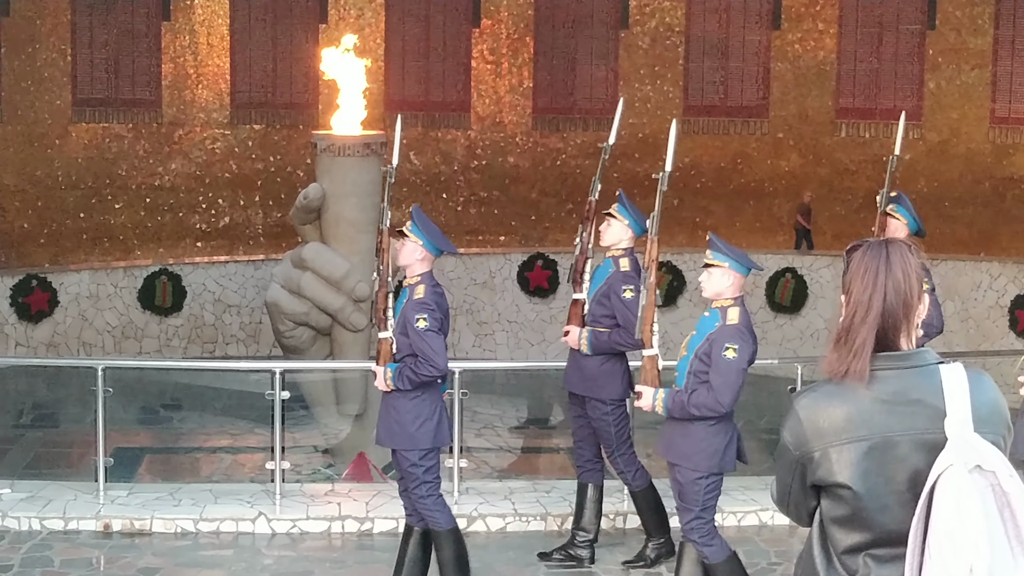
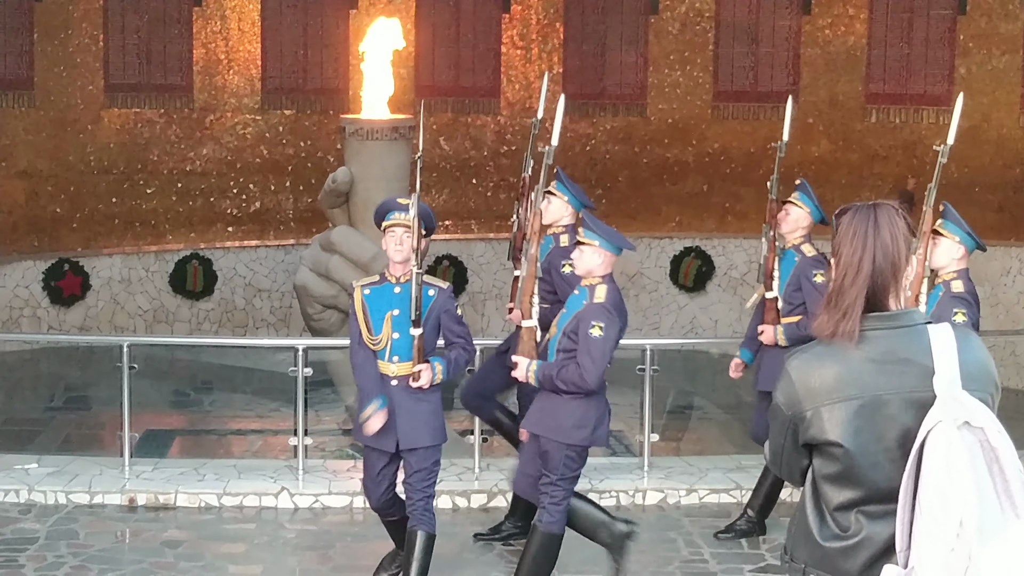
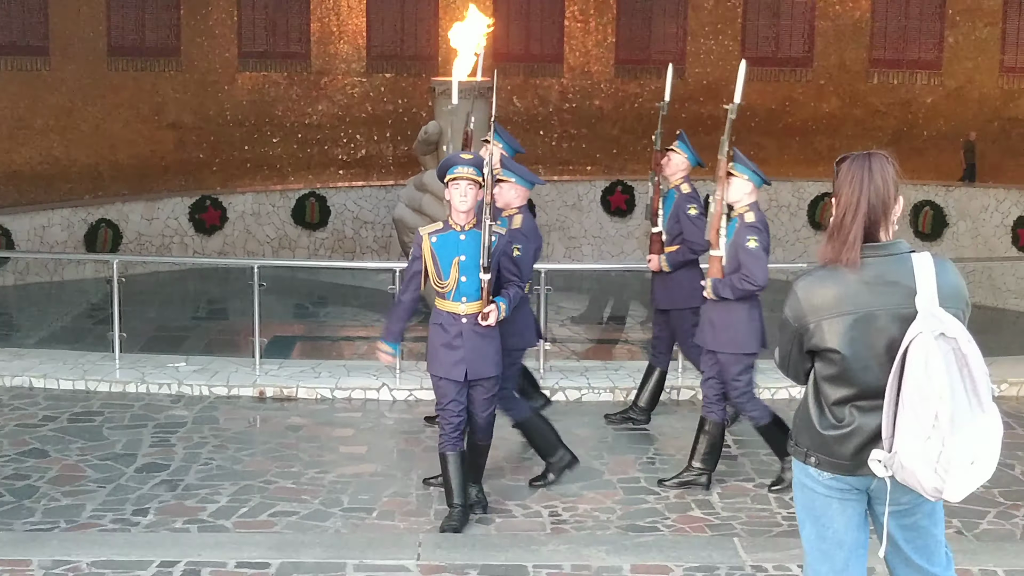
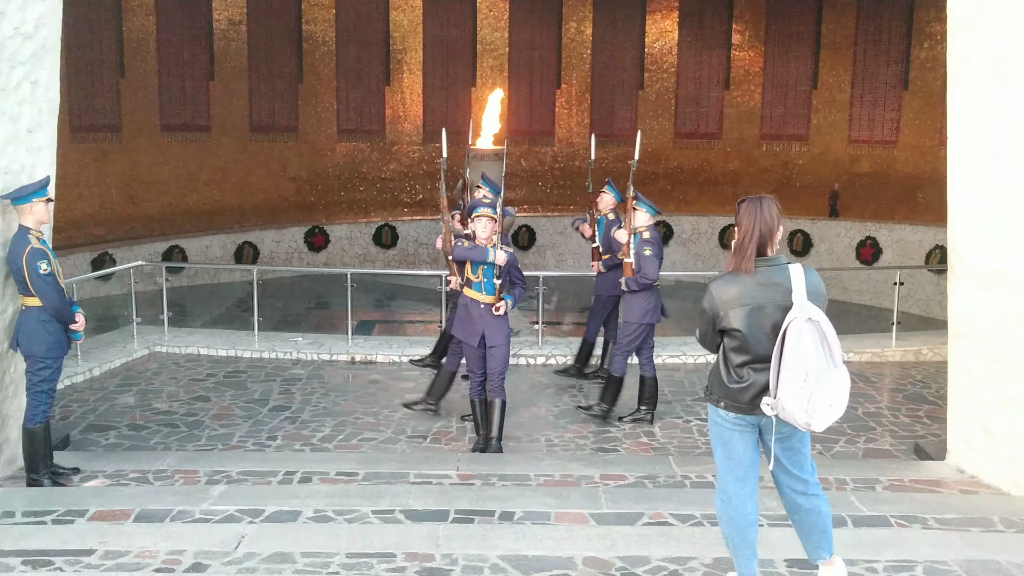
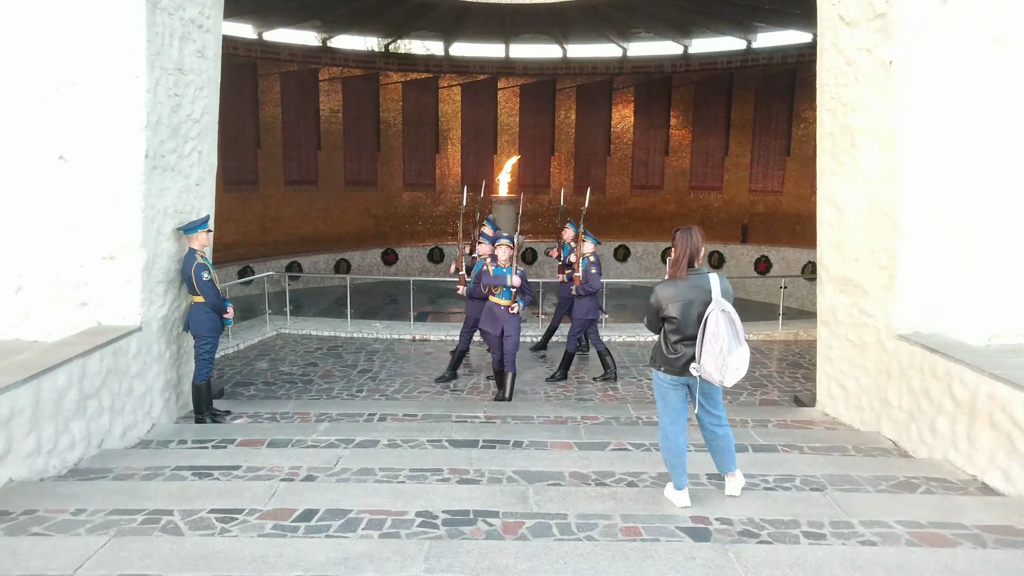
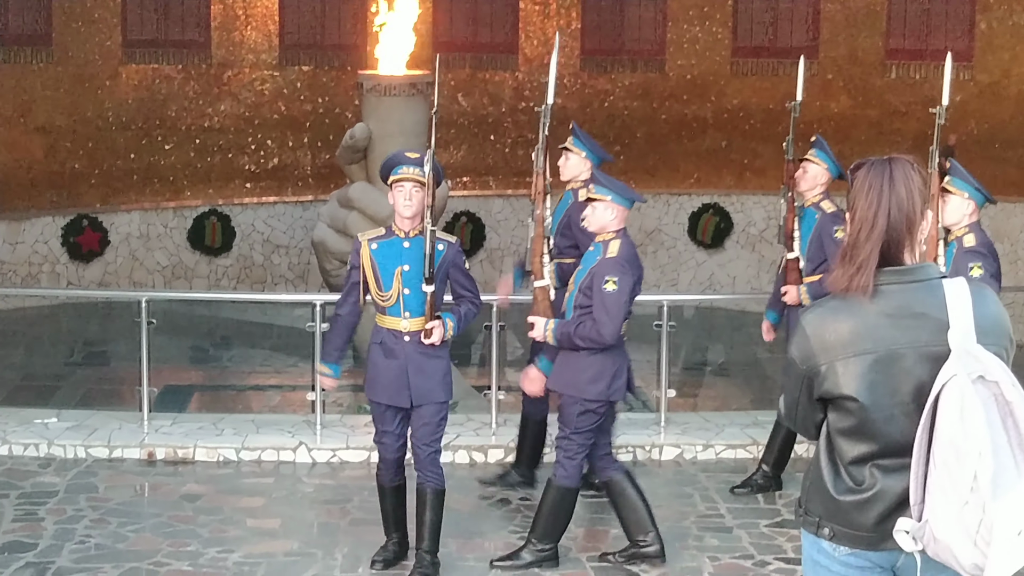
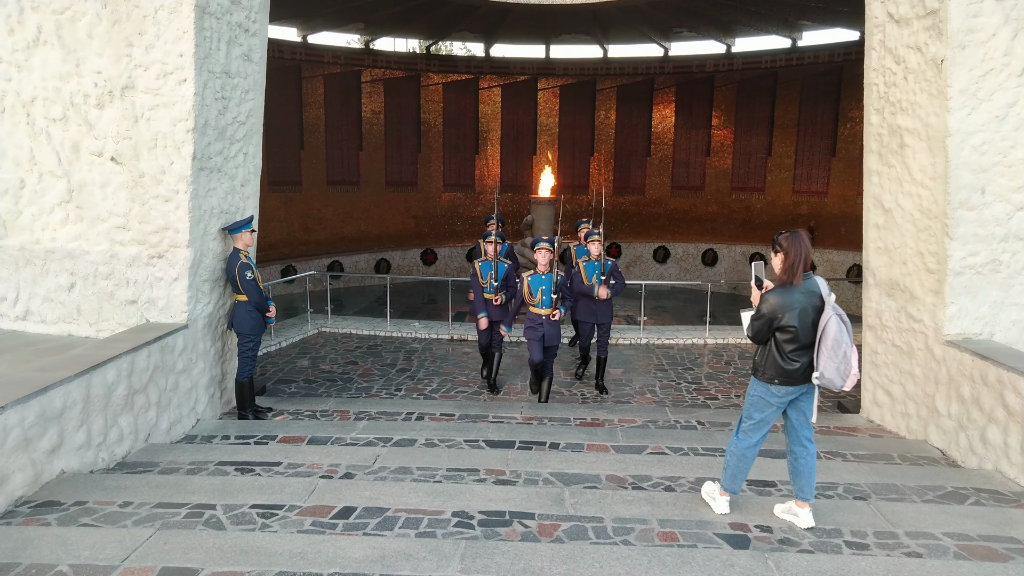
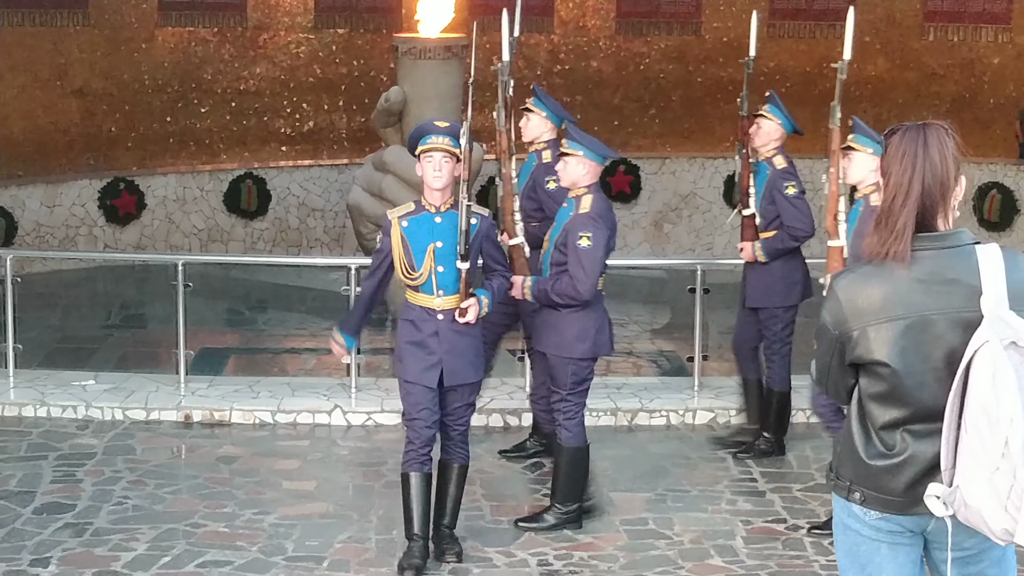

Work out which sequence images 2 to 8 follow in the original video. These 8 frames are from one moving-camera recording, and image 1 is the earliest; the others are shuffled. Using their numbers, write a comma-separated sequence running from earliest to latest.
2, 6, 8, 3, 4, 5, 7
